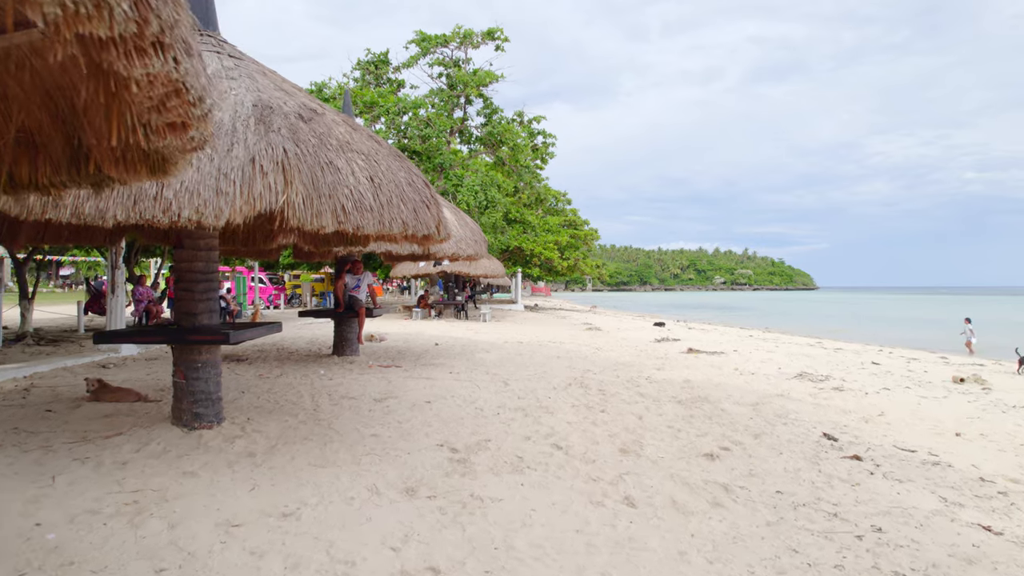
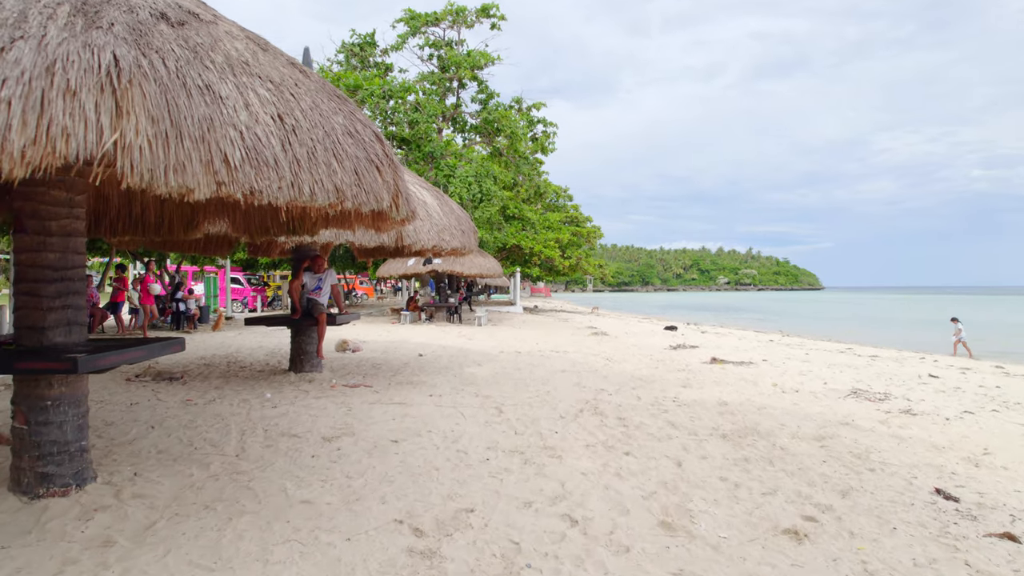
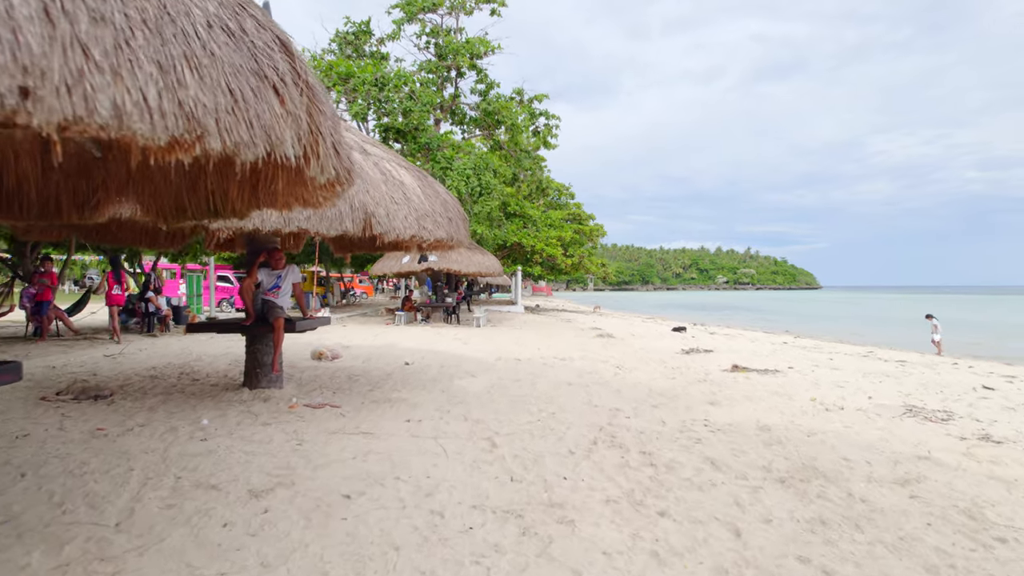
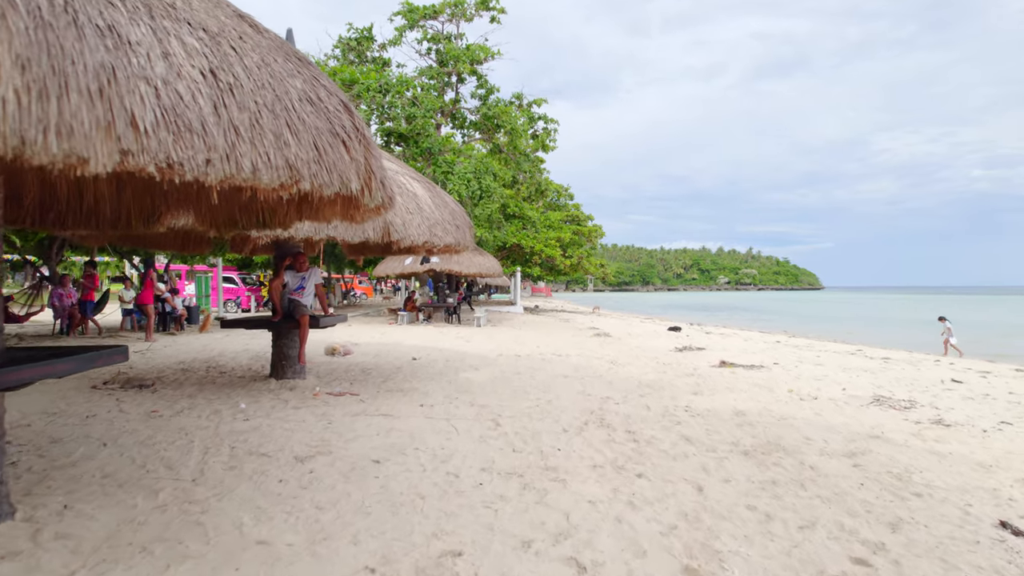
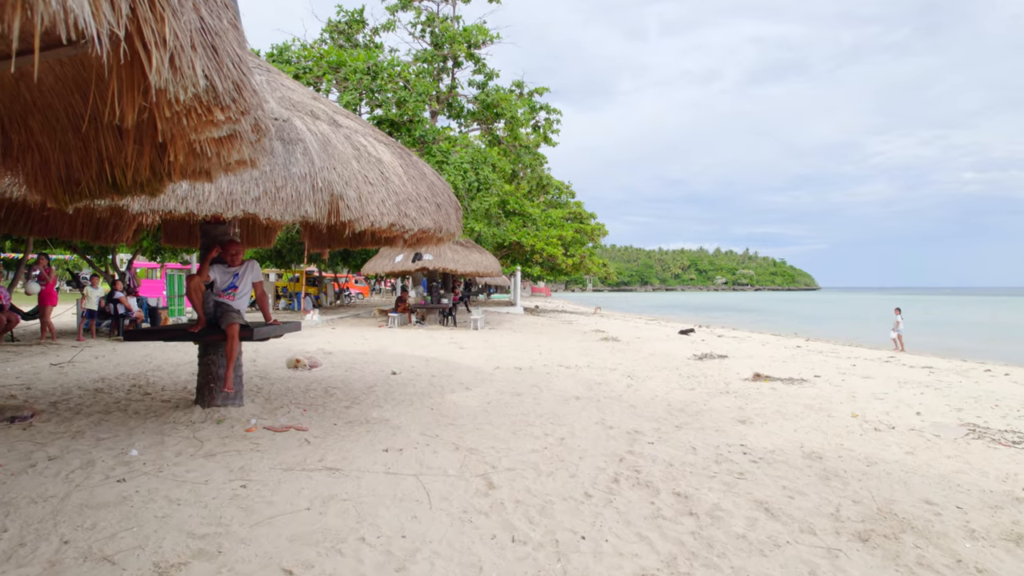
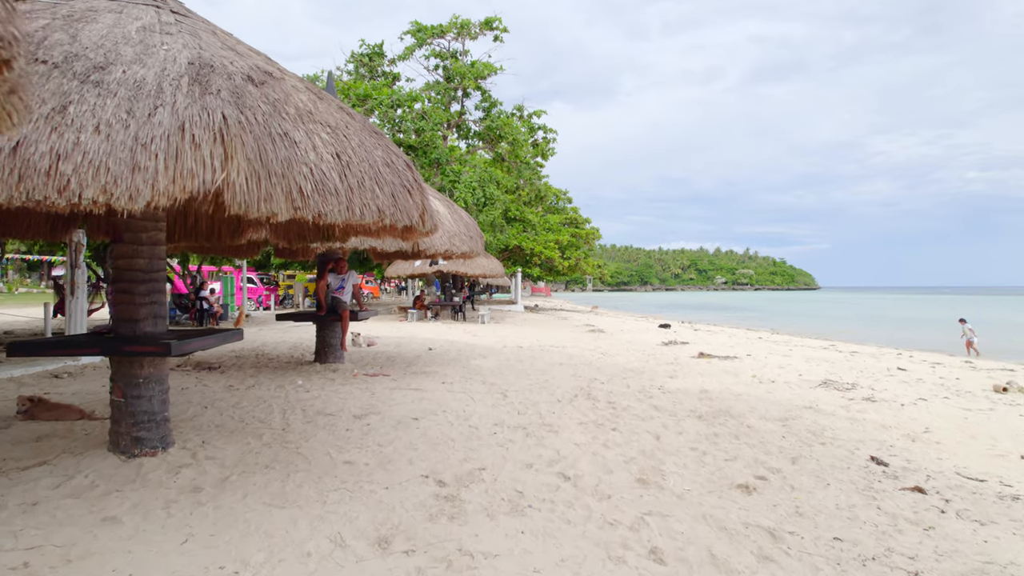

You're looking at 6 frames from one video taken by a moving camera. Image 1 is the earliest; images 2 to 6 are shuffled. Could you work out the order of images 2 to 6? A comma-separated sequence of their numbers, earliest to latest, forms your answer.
6, 2, 4, 3, 5
